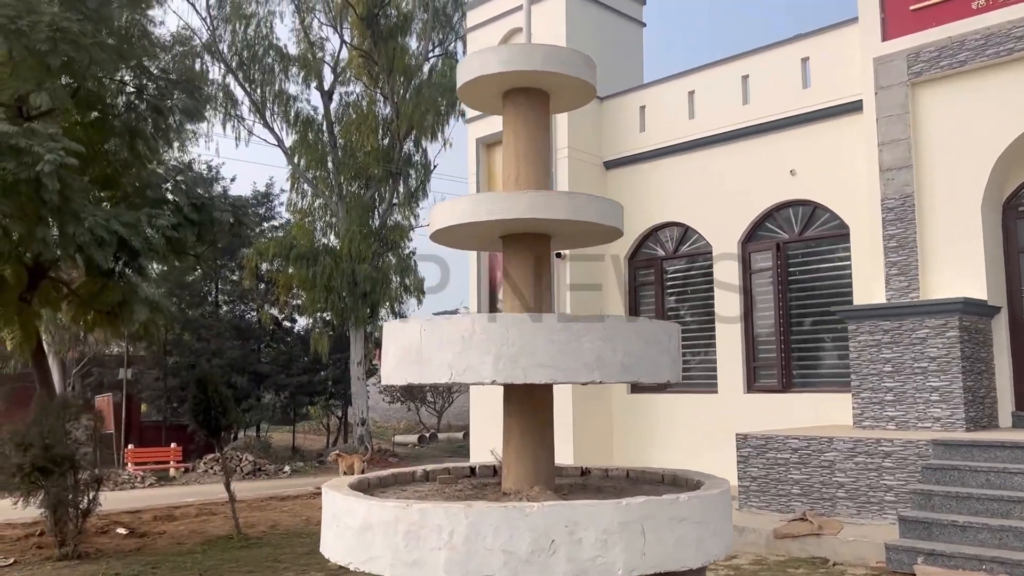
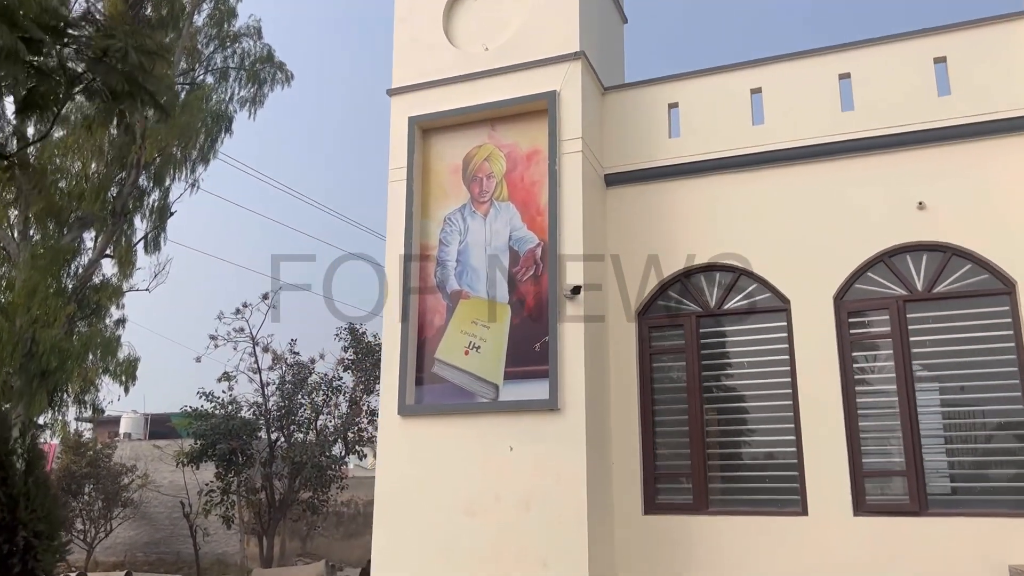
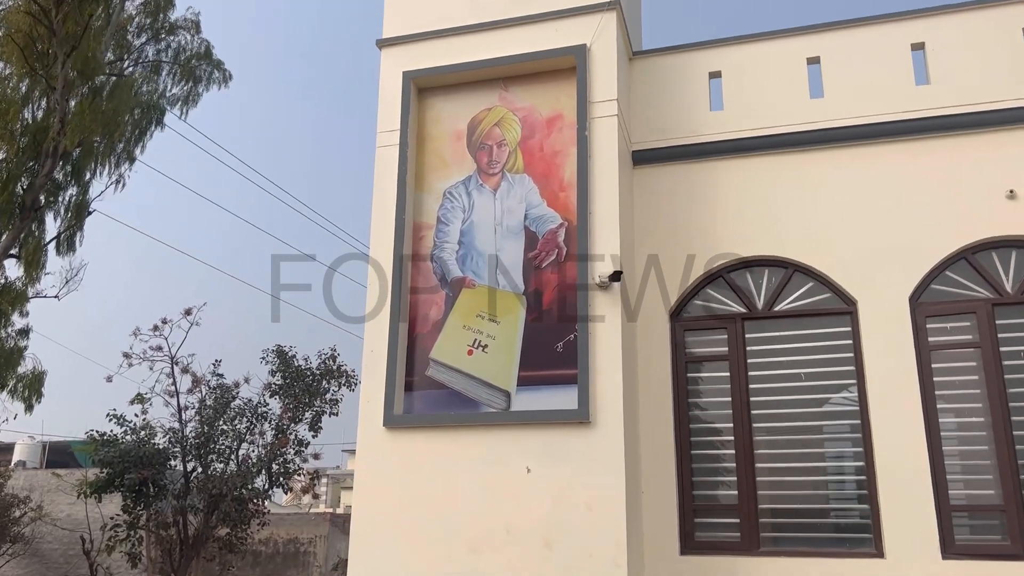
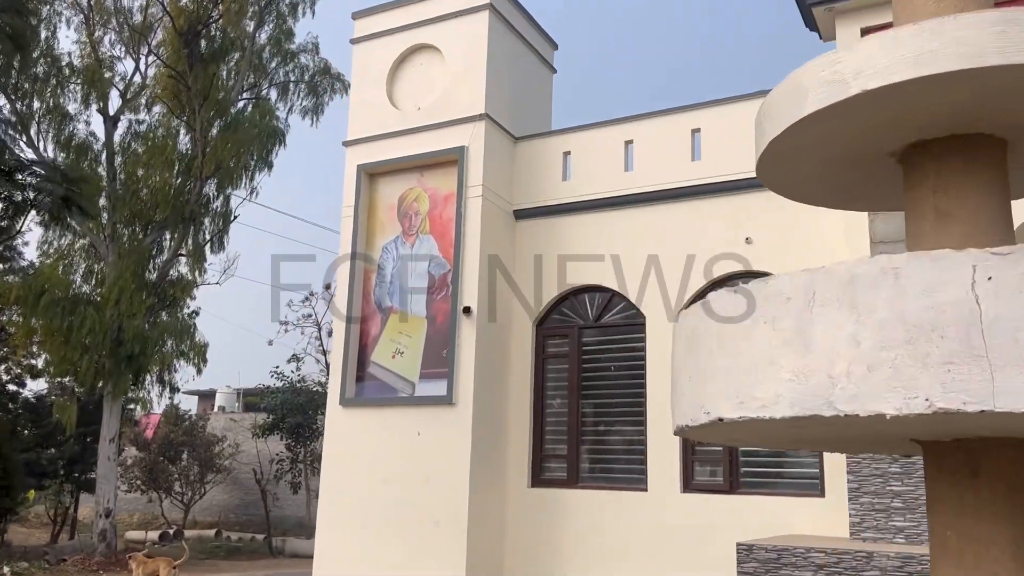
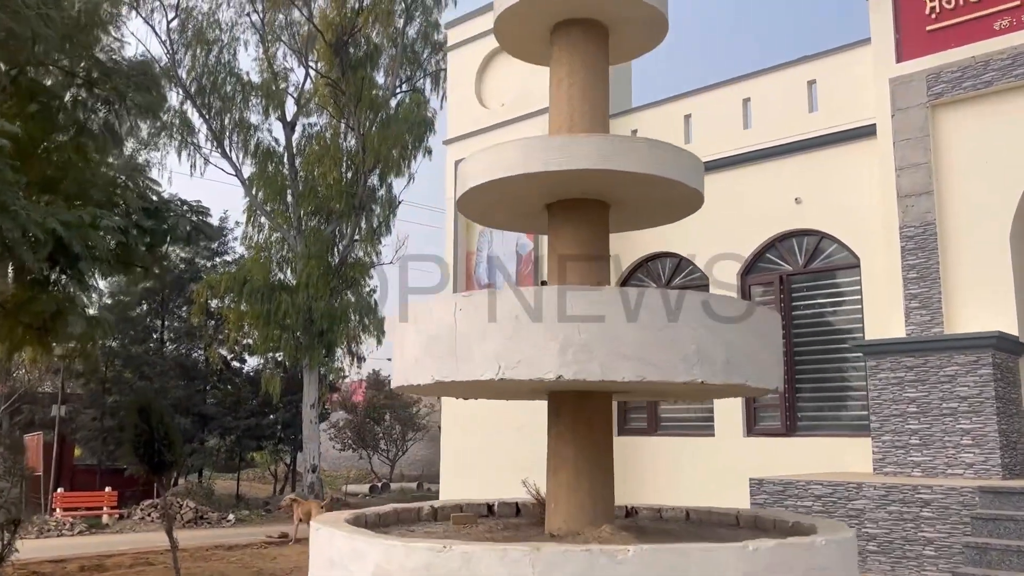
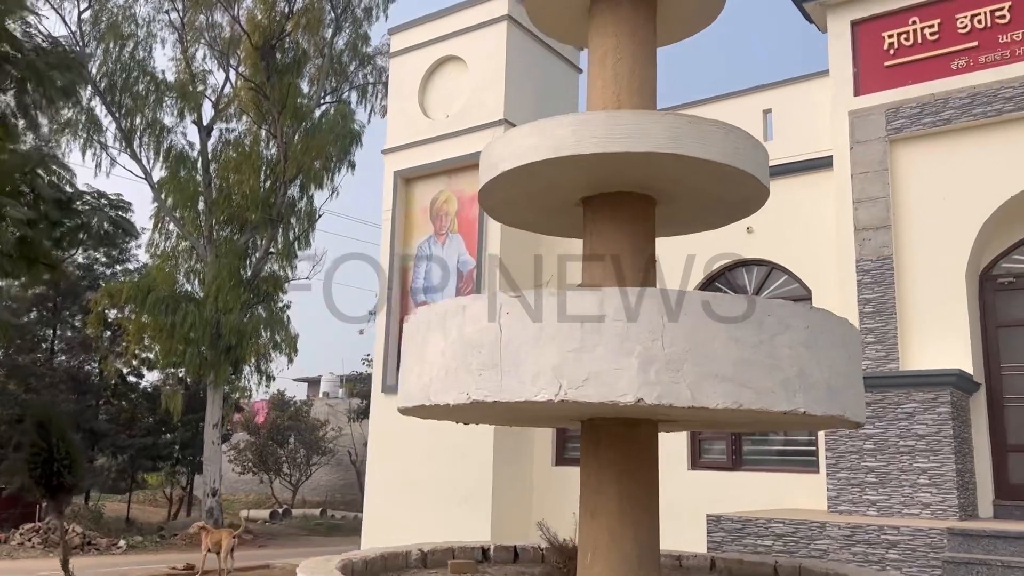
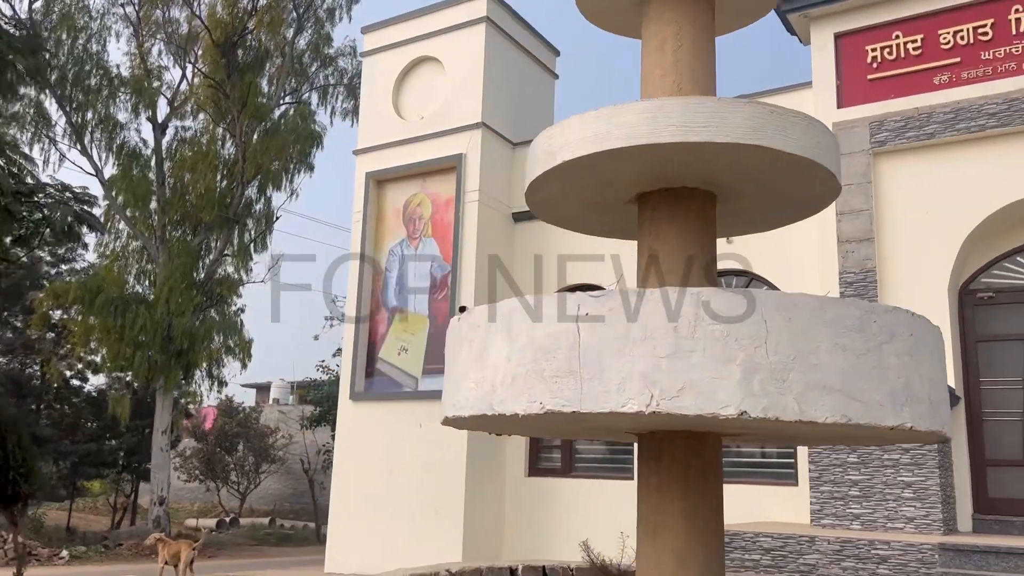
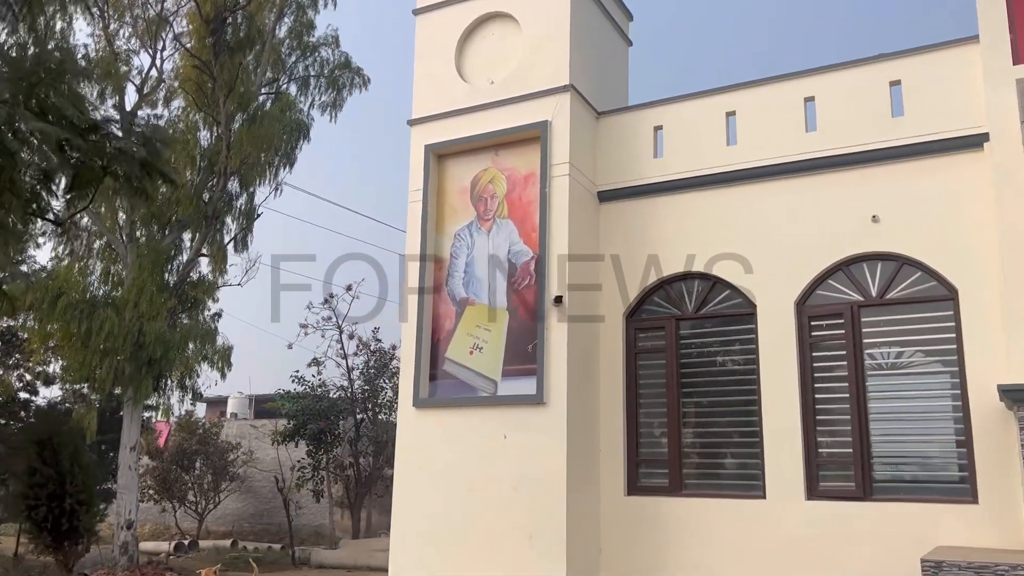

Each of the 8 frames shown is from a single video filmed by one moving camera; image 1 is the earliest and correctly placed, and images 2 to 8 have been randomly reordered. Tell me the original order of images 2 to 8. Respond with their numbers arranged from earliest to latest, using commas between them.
5, 6, 7, 4, 8, 2, 3
